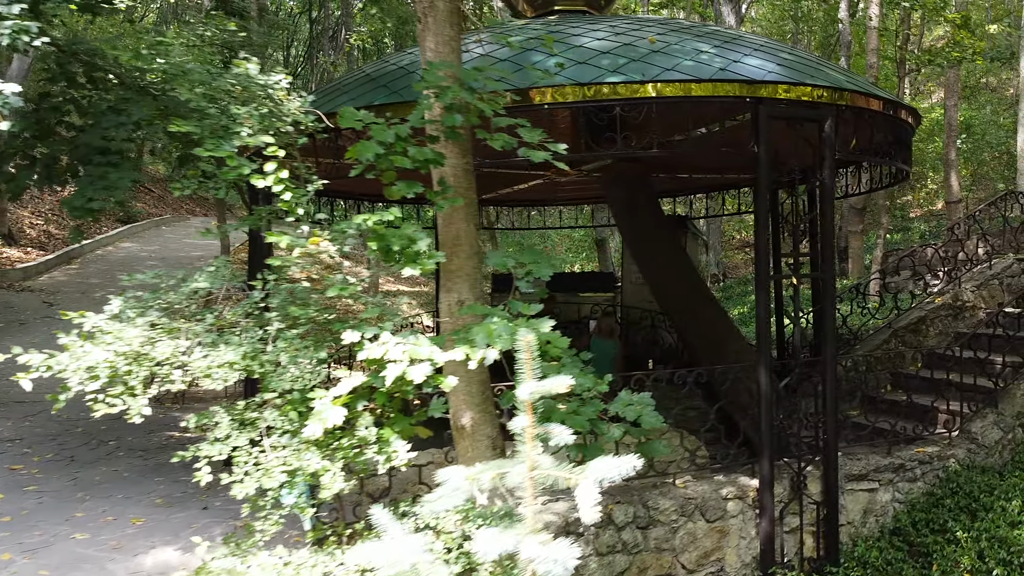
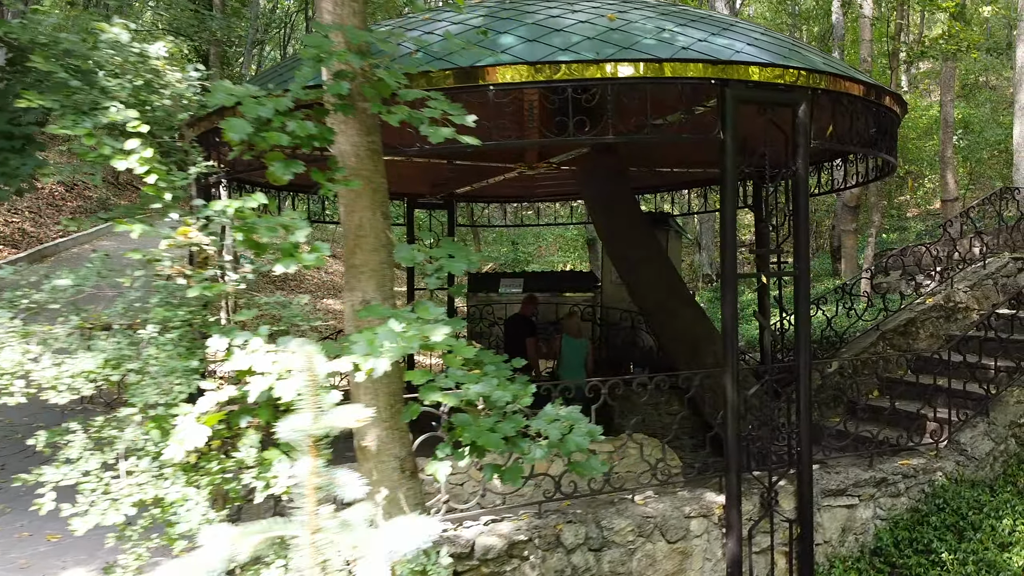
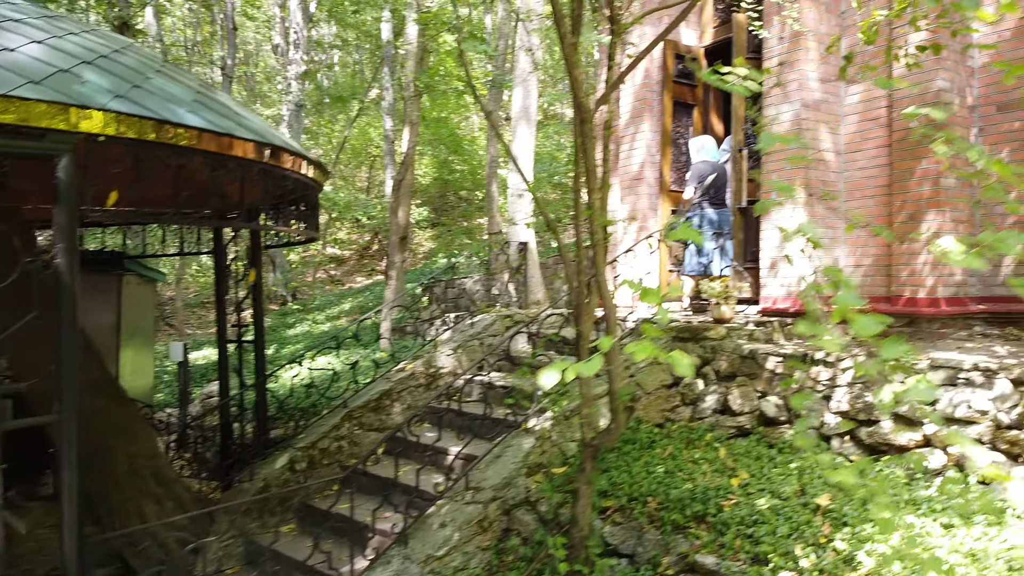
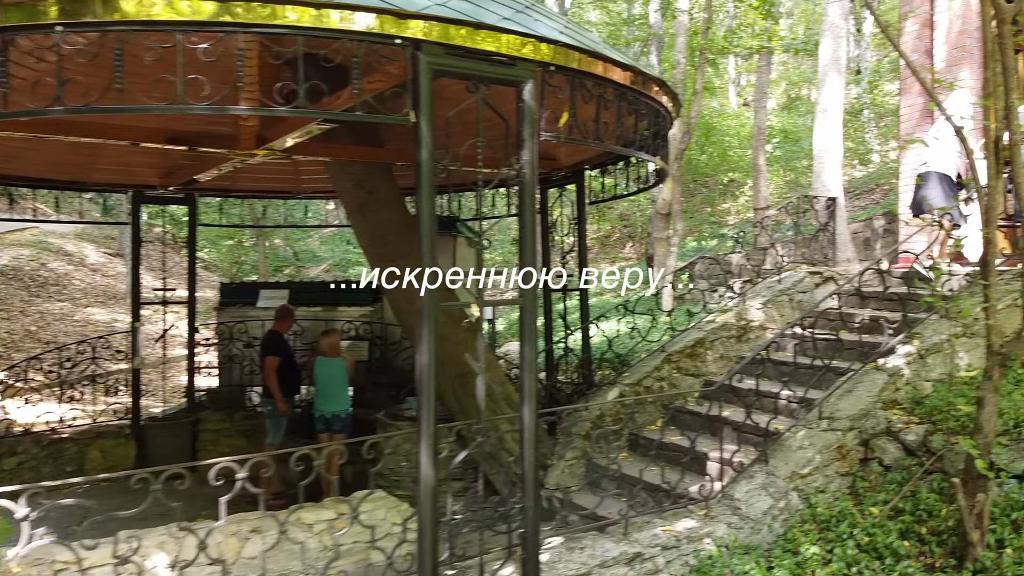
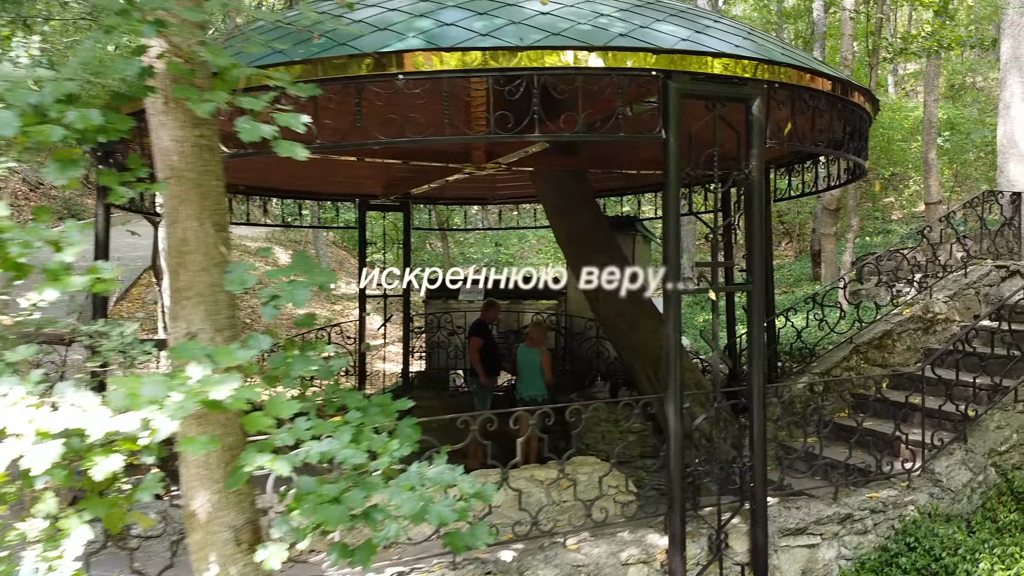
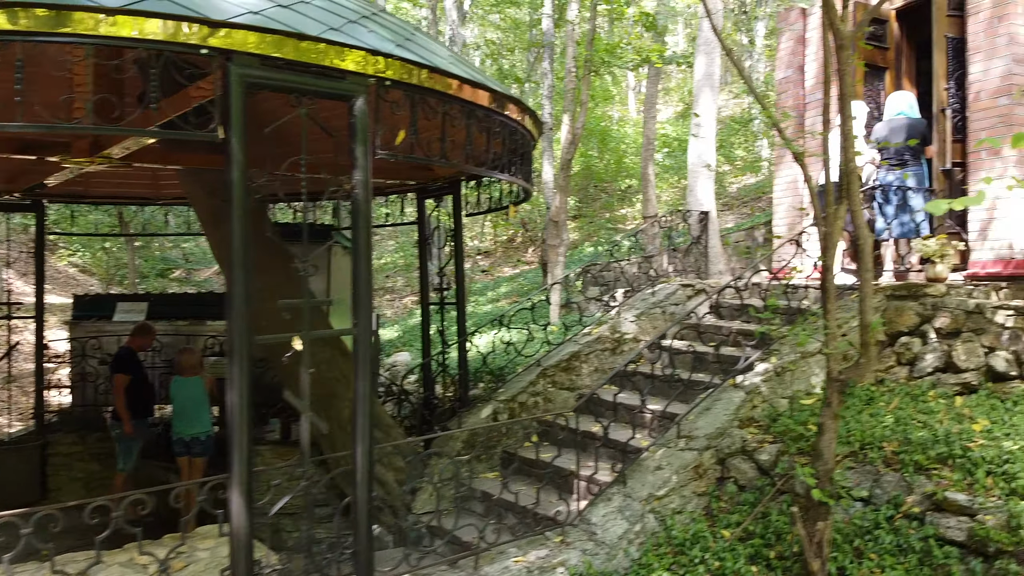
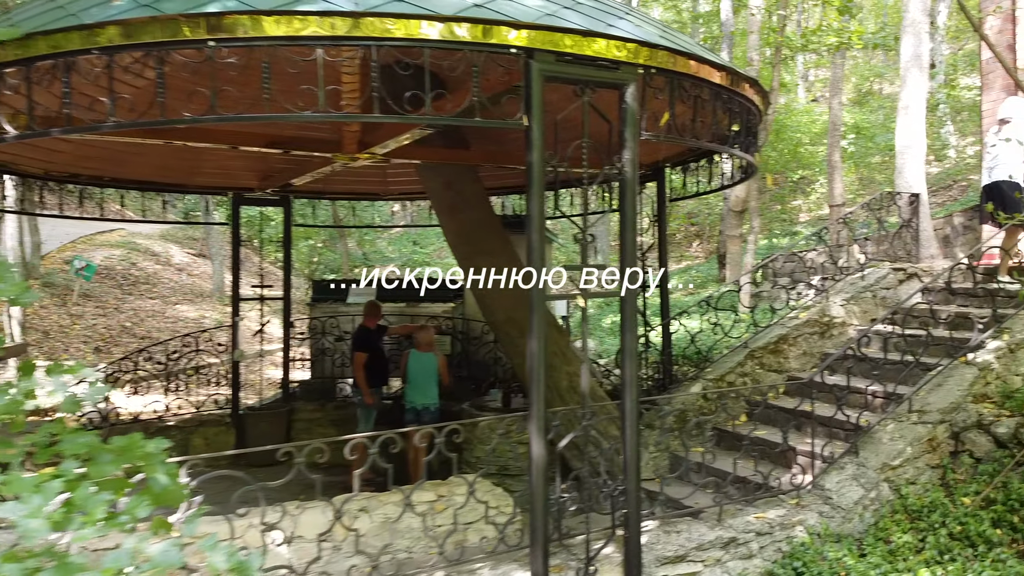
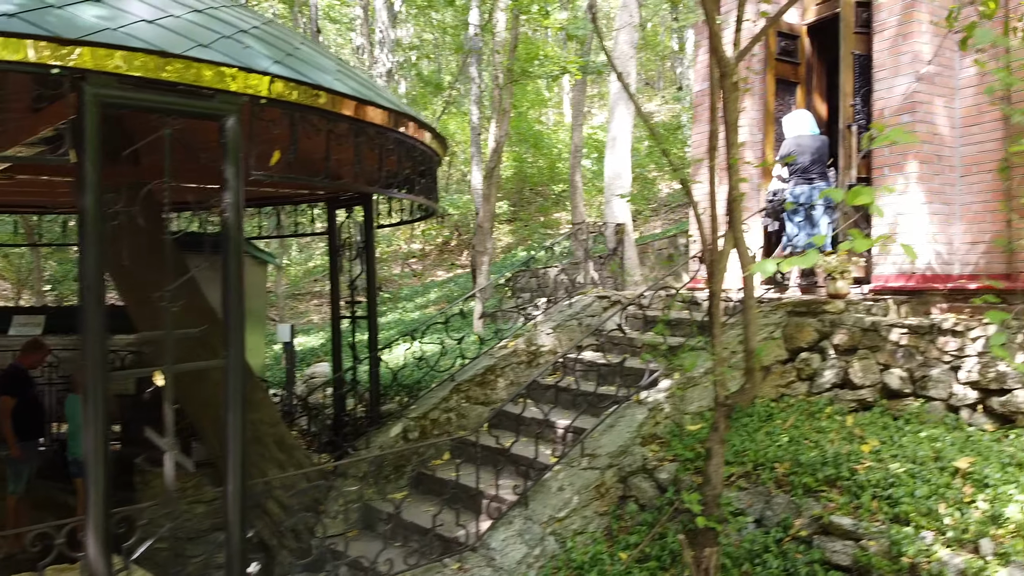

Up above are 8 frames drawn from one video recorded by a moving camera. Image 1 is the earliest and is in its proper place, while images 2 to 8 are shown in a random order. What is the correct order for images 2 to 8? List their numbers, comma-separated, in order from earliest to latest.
2, 5, 7, 4, 6, 8, 3
